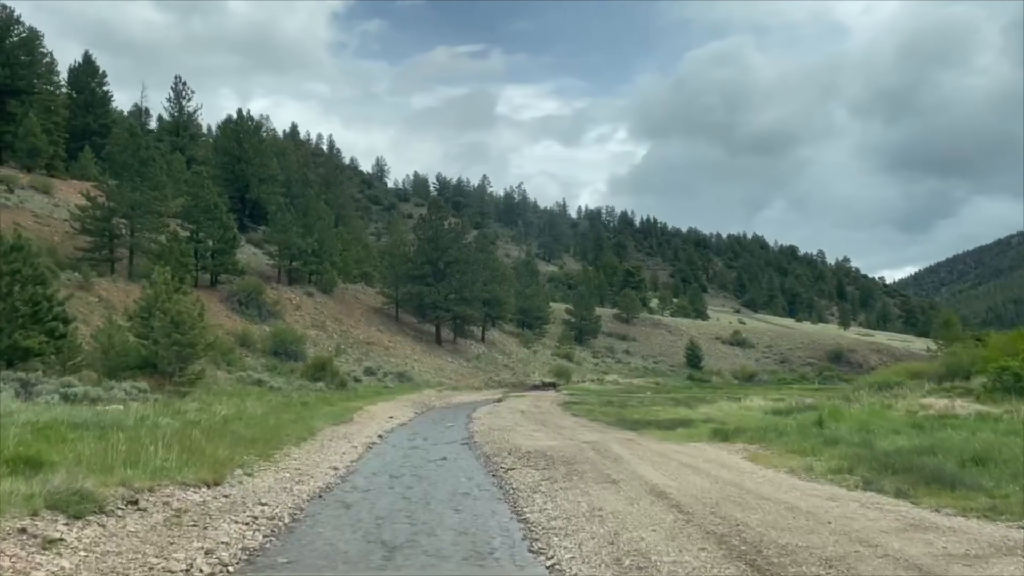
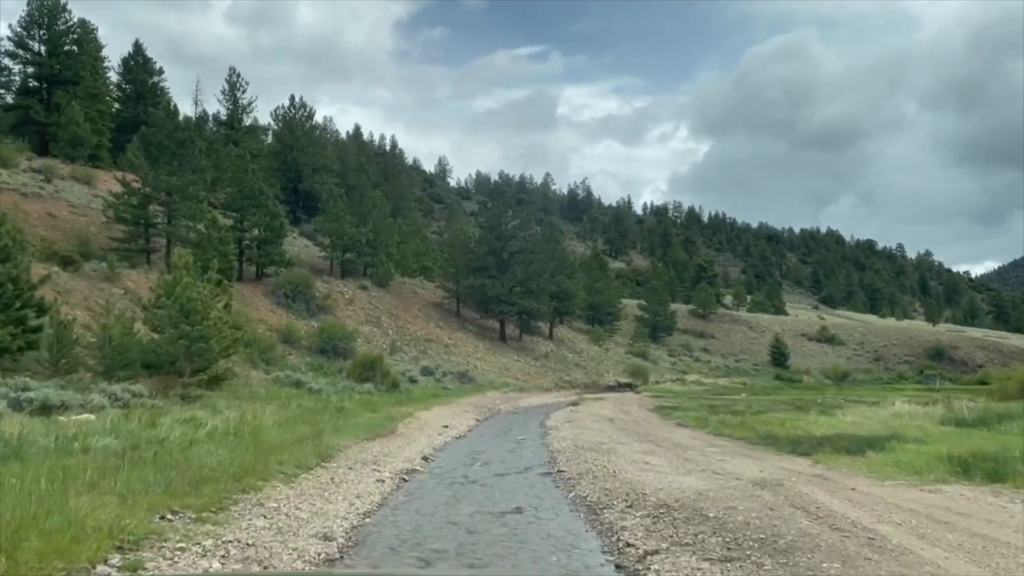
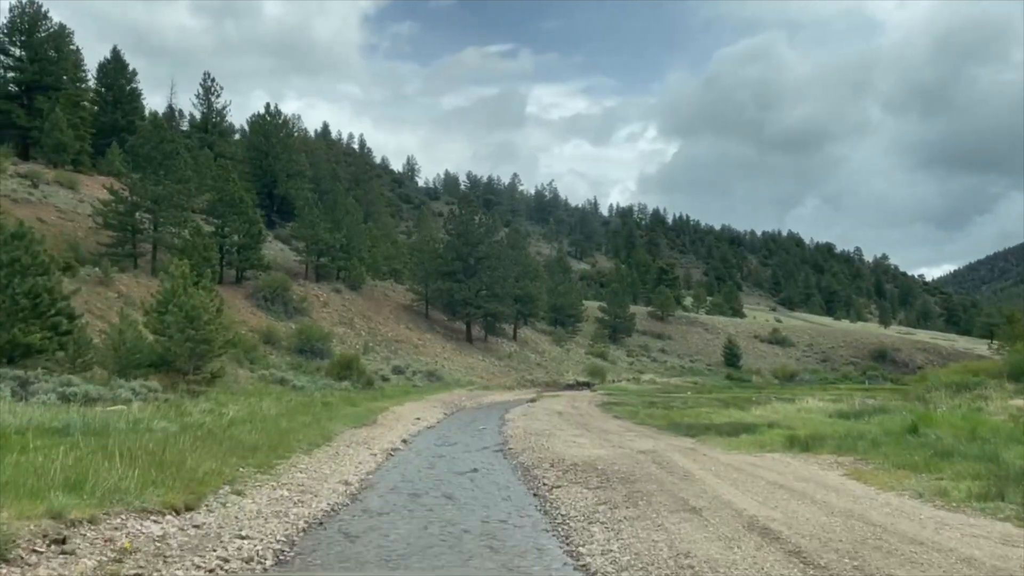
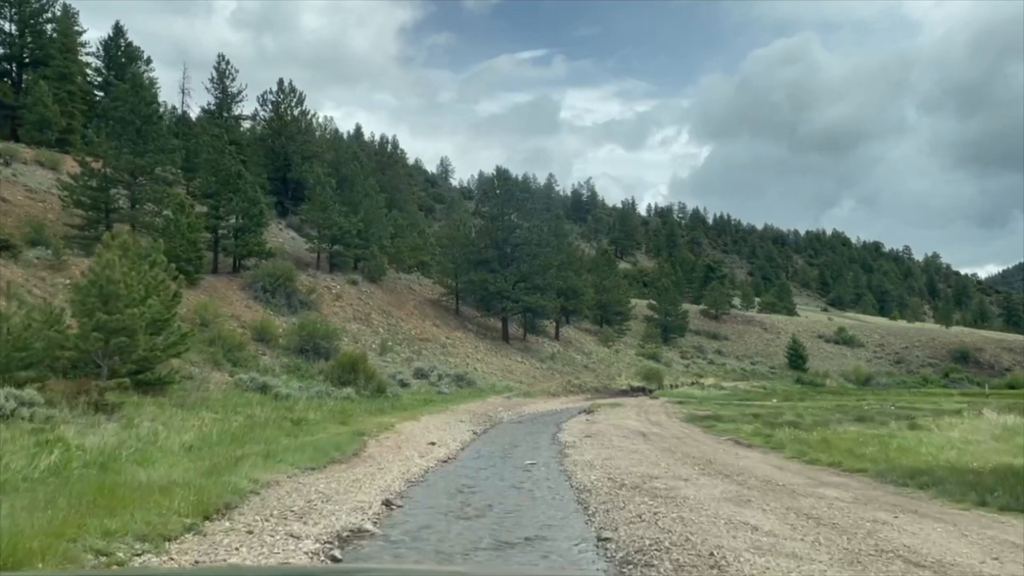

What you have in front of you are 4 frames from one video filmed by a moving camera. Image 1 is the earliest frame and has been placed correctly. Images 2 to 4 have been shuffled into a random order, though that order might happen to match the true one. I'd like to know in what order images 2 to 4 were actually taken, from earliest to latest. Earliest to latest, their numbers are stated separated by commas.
3, 2, 4
